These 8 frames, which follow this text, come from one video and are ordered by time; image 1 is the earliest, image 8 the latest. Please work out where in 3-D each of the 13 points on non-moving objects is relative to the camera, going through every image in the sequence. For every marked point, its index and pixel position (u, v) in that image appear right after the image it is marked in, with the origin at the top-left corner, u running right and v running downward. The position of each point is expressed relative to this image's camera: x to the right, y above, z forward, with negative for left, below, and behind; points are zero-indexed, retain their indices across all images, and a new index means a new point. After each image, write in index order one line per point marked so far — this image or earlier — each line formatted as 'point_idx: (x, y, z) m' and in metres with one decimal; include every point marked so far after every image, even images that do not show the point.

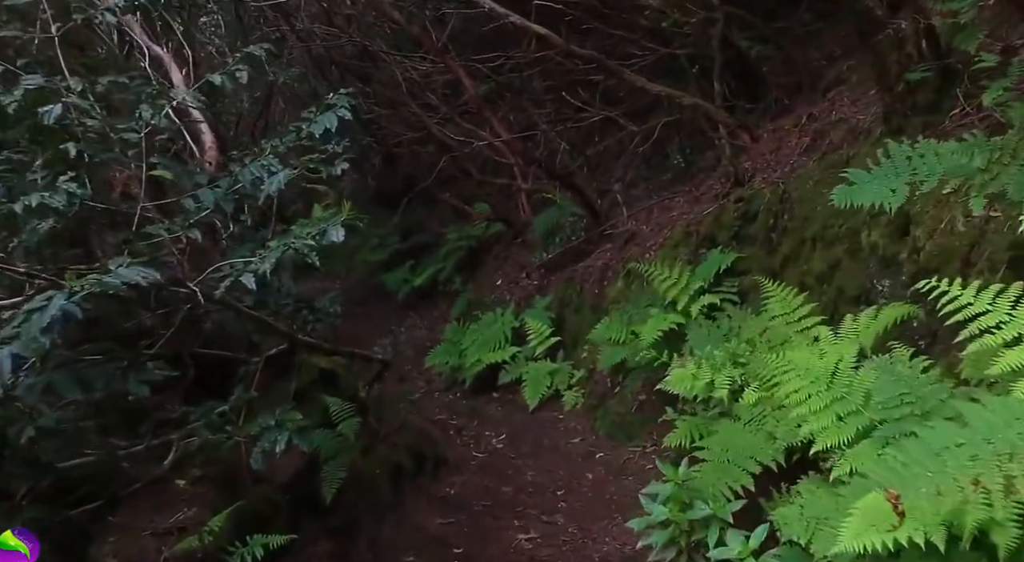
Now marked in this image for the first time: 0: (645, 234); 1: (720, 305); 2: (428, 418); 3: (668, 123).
0: (+1.4, +0.5, +9.4) m
1: (+1.5, -0.2, +6.5) m
2: (-0.9, -1.5, +9.9) m
3: (+2.0, +2.0, +11.4) m
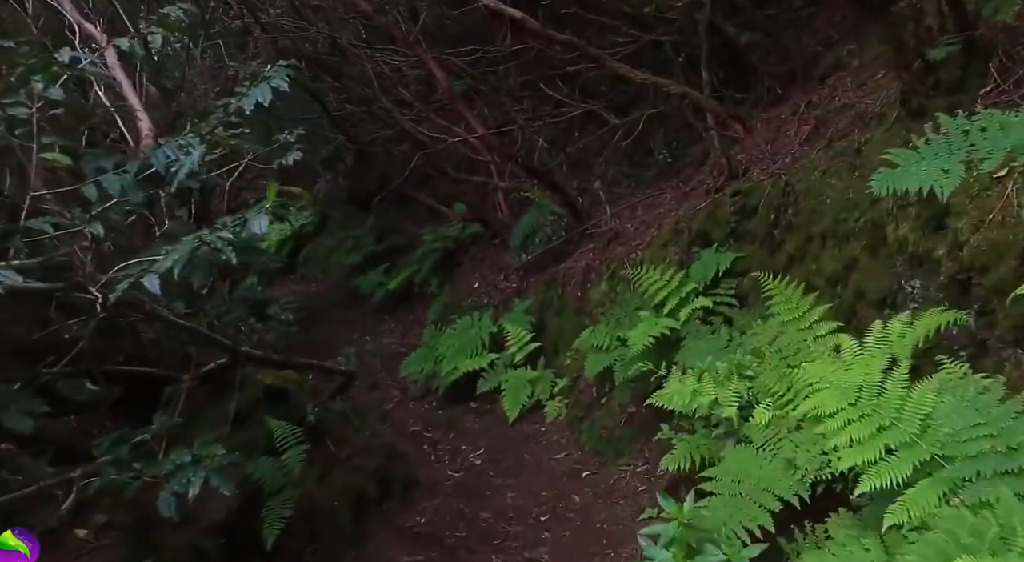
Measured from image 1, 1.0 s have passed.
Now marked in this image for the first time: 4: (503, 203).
0: (+1.2, +0.5, +8.9) m
1: (+1.4, -0.2, +6.0) m
2: (-1.1, -1.5, +9.3) m
3: (+1.7, +2.0, +10.9) m
4: (-0.2, +1.2, +13.3) m
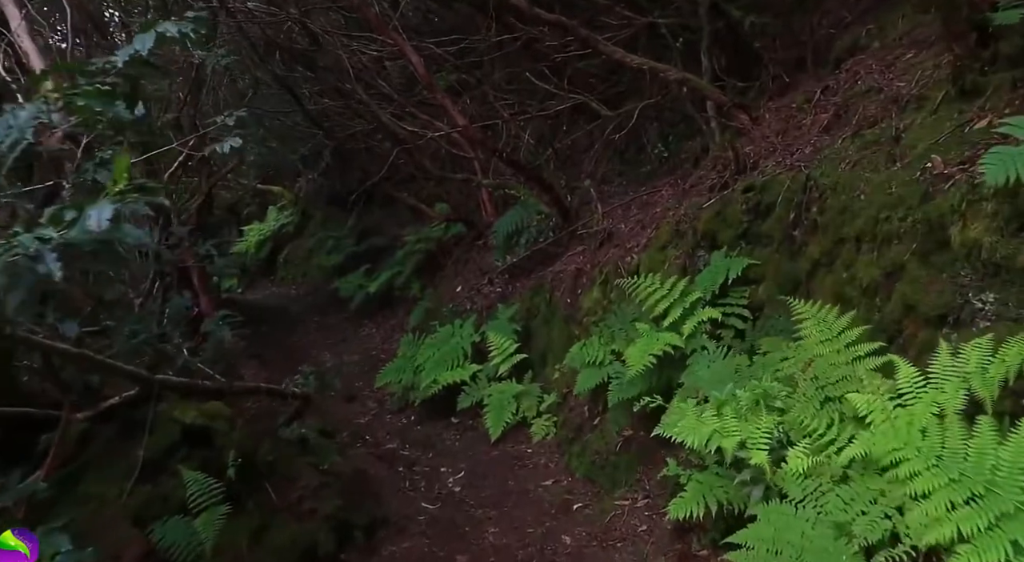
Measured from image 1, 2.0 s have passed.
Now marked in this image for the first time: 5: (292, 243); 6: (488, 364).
0: (+1.0, +0.4, +8.1) m
1: (+1.2, -0.2, +5.2) m
2: (-1.3, -1.6, +8.5) m
3: (+1.5, +1.9, +10.1) m
4: (-0.4, +1.1, +12.6) m
5: (-4.0, +0.7, +16.9) m
6: (-0.2, -0.8, +8.5) m
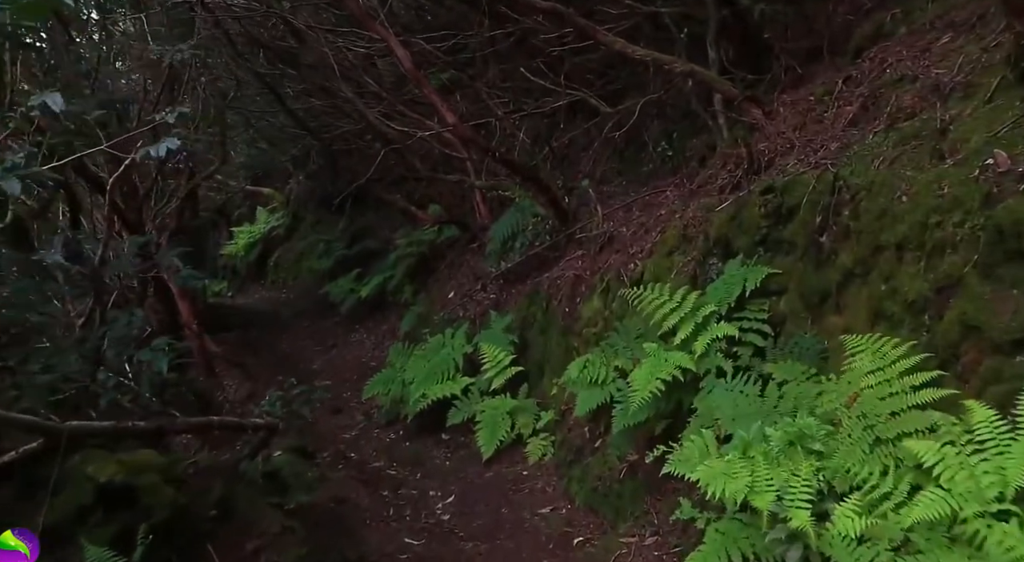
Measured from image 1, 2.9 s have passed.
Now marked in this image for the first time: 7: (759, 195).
0: (+1.0, +0.4, +7.6) m
1: (+1.2, -0.3, +4.7) m
2: (-1.3, -1.6, +7.9) m
3: (+1.5, +1.9, +9.6) m
4: (-0.4, +1.0, +12.0) m
5: (-4.1, +0.6, +16.3) m
6: (-0.3, -0.9, +8.0) m
7: (+1.4, +0.5, +5.2) m
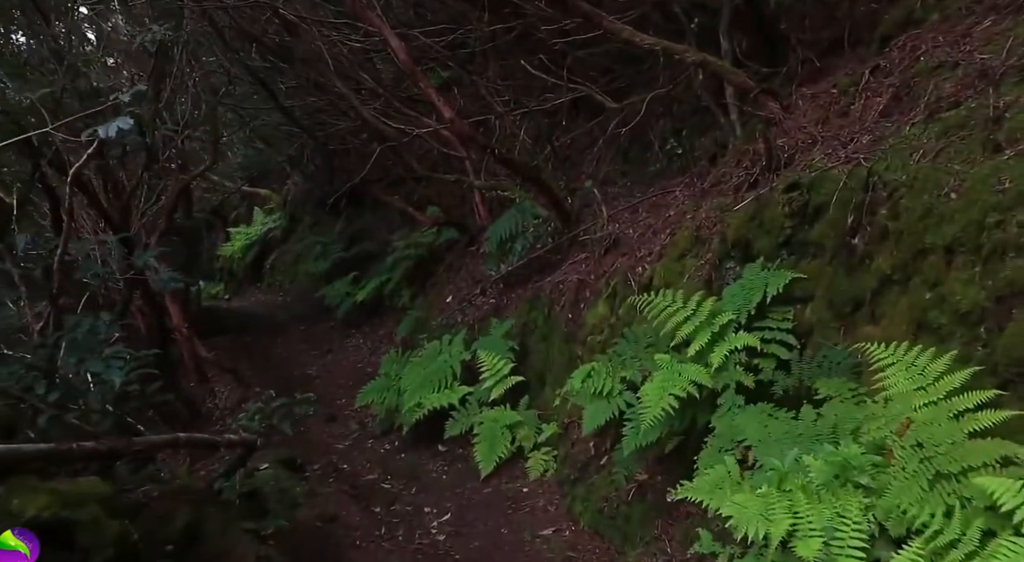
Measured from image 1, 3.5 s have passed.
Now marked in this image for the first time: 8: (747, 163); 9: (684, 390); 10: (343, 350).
0: (+1.0, +0.3, +7.2) m
1: (+1.2, -0.3, +4.3) m
2: (-1.3, -1.7, +7.5) m
3: (+1.5, +1.8, +9.2) m
4: (-0.4, +1.0, +11.6) m
5: (-4.1, +0.6, +15.9) m
6: (-0.3, -0.9, +7.6) m
7: (+1.4, +0.5, +4.8) m
8: (+1.6, +0.8, +6.0) m
9: (+0.8, -0.5, +4.3) m
10: (-2.2, -0.9, +11.9) m
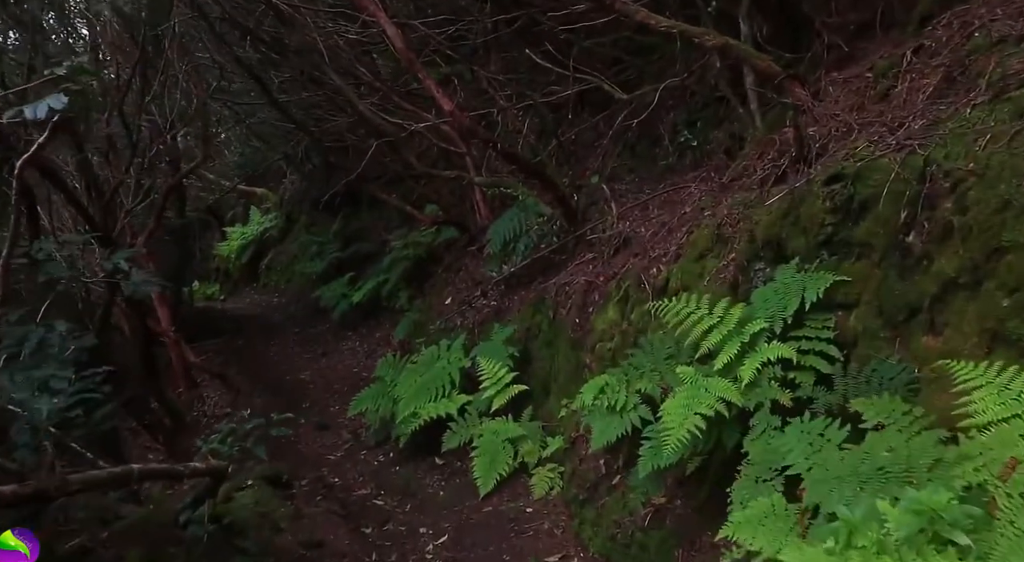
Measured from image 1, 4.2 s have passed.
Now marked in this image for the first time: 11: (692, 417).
0: (+1.0, +0.3, +6.7) m
1: (+1.2, -0.3, +3.8) m
2: (-1.3, -1.7, +7.0) m
3: (+1.5, +1.8, +8.7) m
4: (-0.4, +1.0, +11.1) m
5: (-4.1, +0.6, +15.4) m
6: (-0.3, -0.9, +7.1) m
7: (+1.4, +0.4, +4.3) m
8: (+1.6, +0.8, +5.5) m
9: (+0.8, -0.5, +3.8) m
10: (-2.2, -0.9, +11.4) m
11: (+0.8, -0.6, +3.8) m
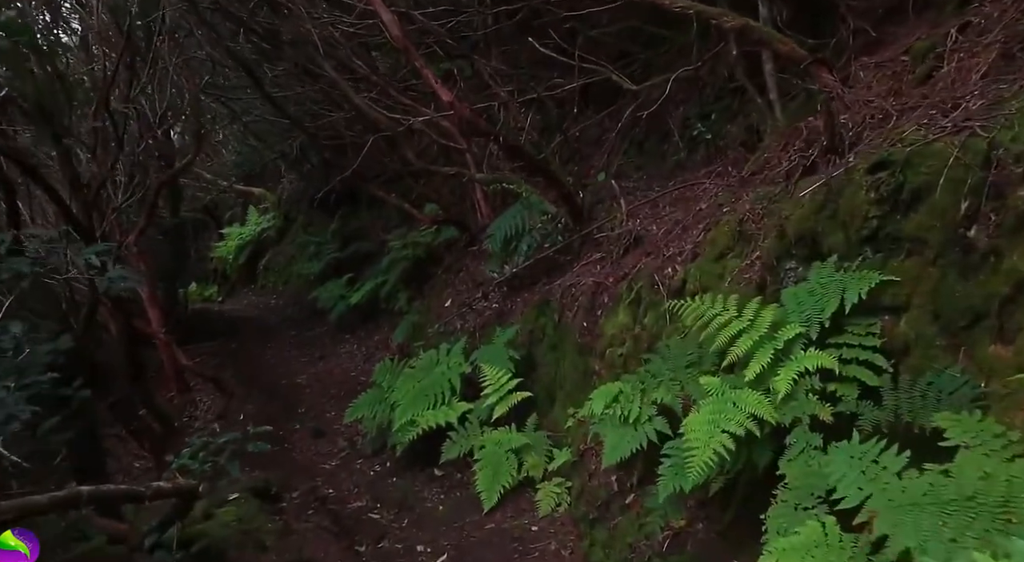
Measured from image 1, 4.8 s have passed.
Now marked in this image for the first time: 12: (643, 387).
0: (+1.0, +0.3, +6.3) m
1: (+1.2, -0.3, +3.4) m
2: (-1.3, -1.7, +6.6) m
3: (+1.5, +1.8, +8.3) m
4: (-0.4, +1.0, +10.7) m
5: (-4.0, +0.5, +15.0) m
6: (-0.2, -0.9, +6.7) m
7: (+1.5, +0.4, +3.9) m
8: (+1.6, +0.8, +5.1) m
9: (+0.8, -0.5, +3.3) m
10: (-2.2, -0.9, +11.0) m
11: (+0.8, -0.6, +3.4) m
12: (+0.6, -0.5, +4.4) m
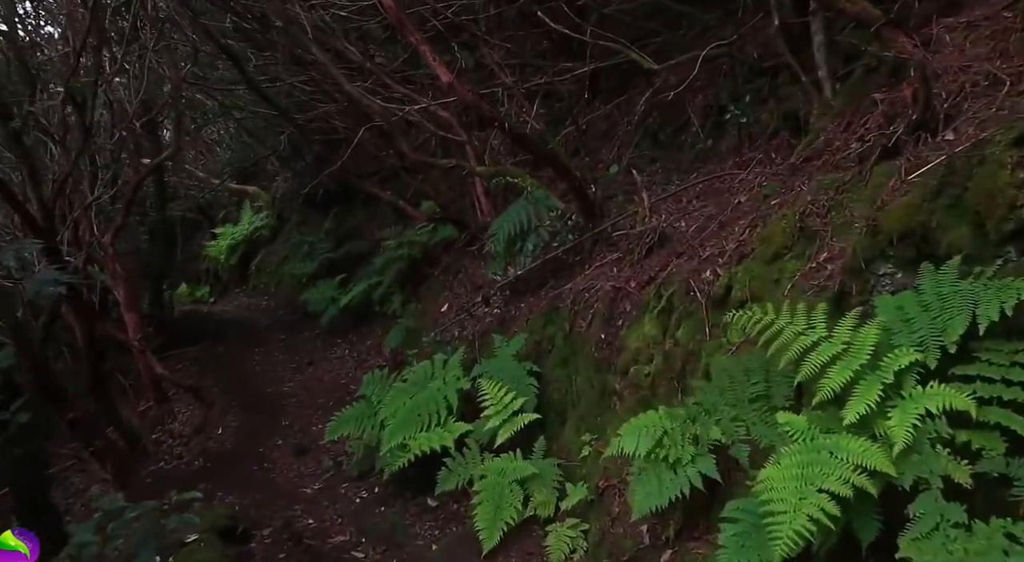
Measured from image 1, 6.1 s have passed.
0: (+1.0, +0.3, +5.4) m
1: (+1.3, -0.4, +2.5) m
2: (-1.2, -1.7, +5.7) m
3: (+1.6, +1.8, +7.4) m
4: (-0.3, +0.9, +9.8) m
5: (-4.0, +0.5, +14.1) m
6: (-0.2, -0.9, +5.8) m
7: (+1.5, +0.4, +3.0) m
8: (+1.6, +0.7, +4.2) m
9: (+0.9, -0.6, +2.5) m
10: (-2.1, -1.0, +10.1) m
11: (+0.8, -0.6, +2.5) m
12: (+0.7, -0.5, +3.5) m
